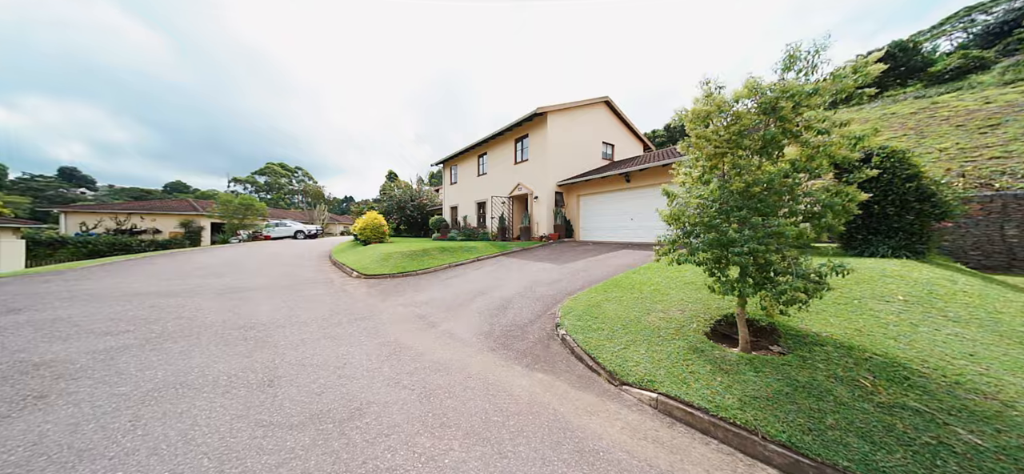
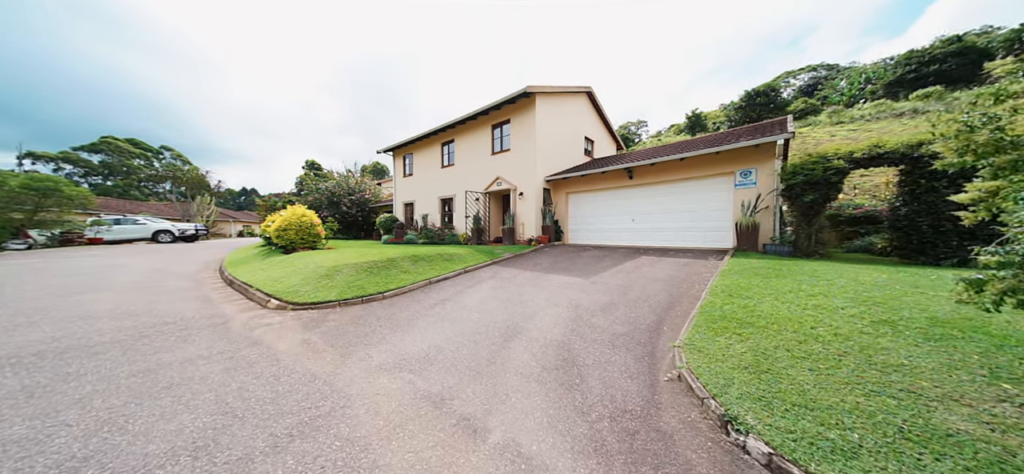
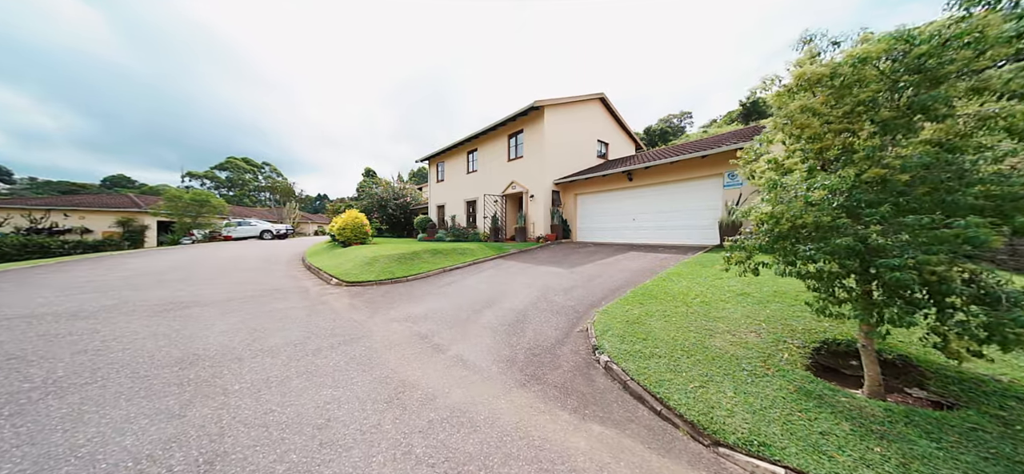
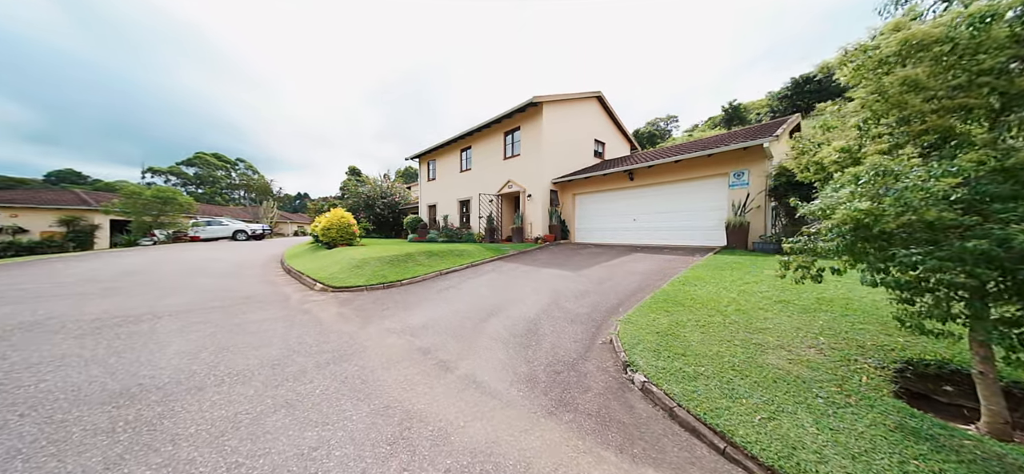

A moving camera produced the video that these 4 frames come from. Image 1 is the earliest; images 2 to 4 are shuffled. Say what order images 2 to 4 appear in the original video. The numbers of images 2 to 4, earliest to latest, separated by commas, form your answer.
3, 4, 2
